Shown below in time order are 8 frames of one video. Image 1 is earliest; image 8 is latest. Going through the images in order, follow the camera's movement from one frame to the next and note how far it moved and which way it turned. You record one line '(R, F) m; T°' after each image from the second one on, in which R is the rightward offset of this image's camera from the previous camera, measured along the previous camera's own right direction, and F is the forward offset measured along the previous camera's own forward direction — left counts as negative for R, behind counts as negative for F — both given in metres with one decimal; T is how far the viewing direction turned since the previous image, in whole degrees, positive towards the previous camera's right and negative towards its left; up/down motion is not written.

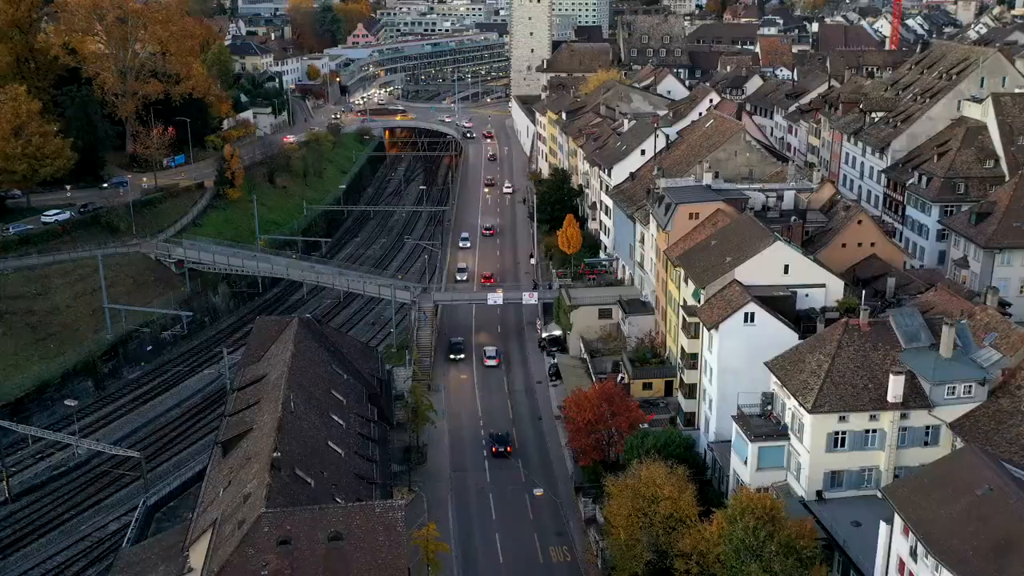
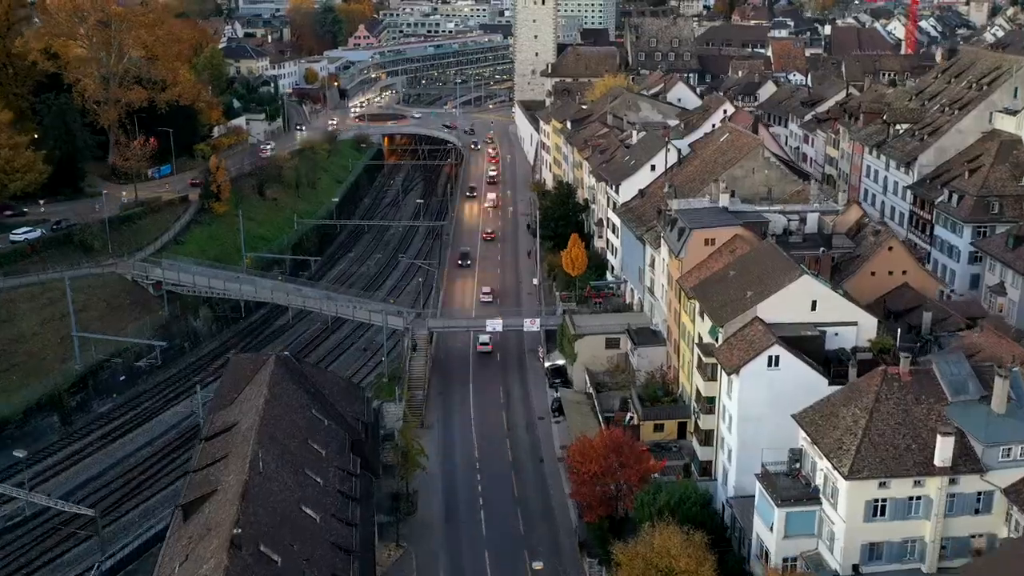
(+0.3, +4.3) m; 0°
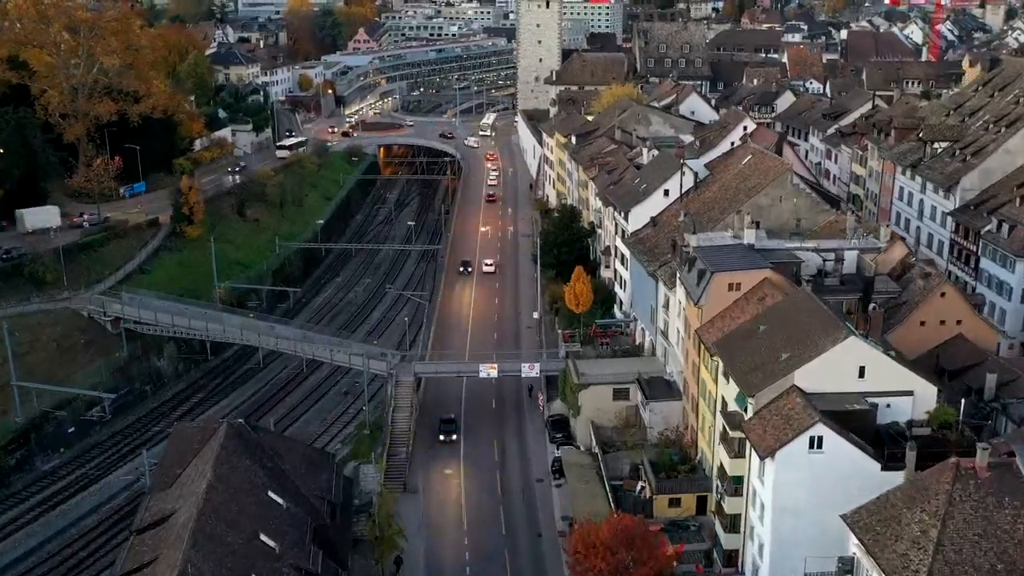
(+0.5, +6.3) m; 0°
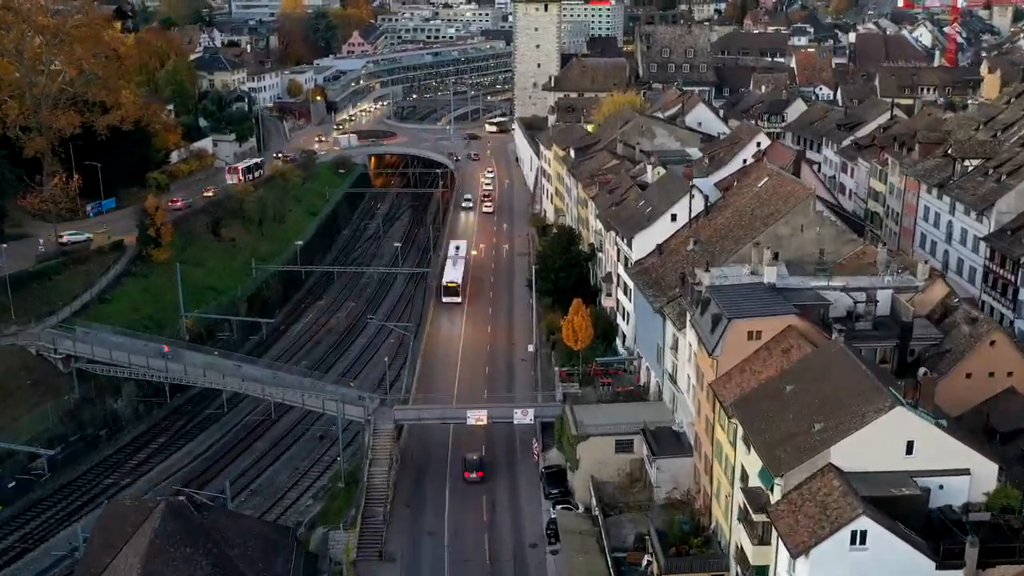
(+0.4, +5.2) m; 0°
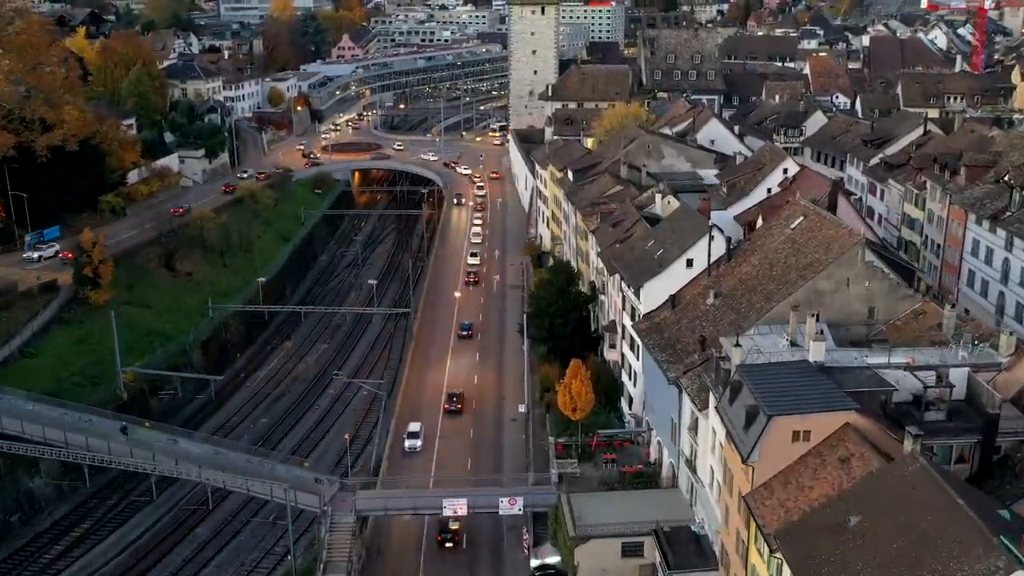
(+0.6, +7.9) m; 0°
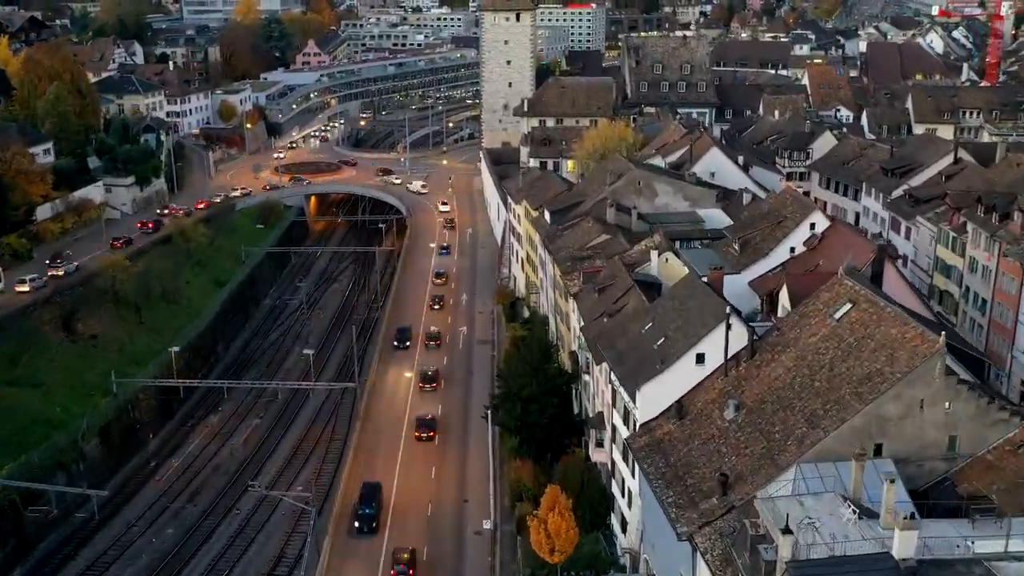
(+0.8, +10.0) m; +1°
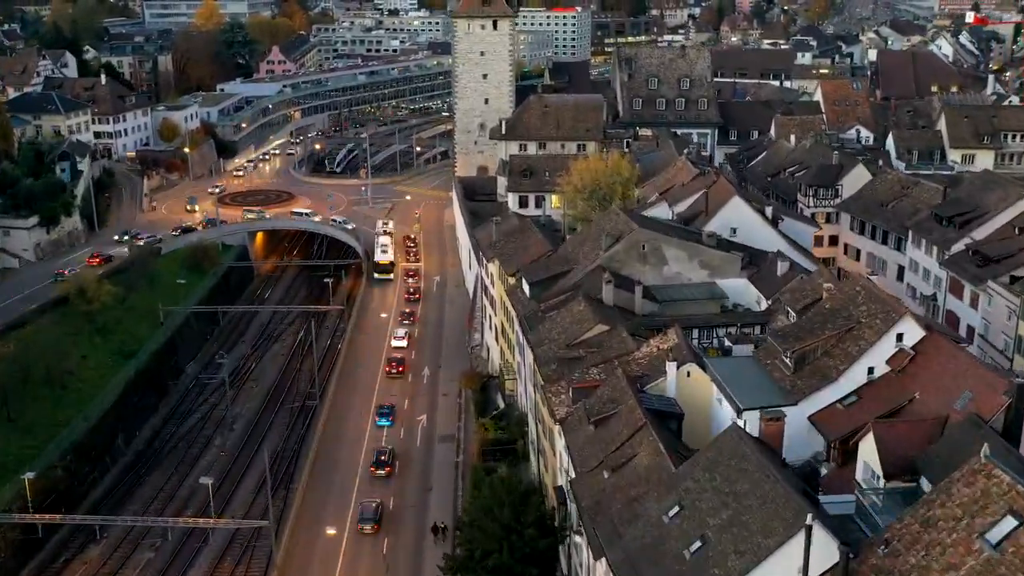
(+0.7, +12.2) m; +1°
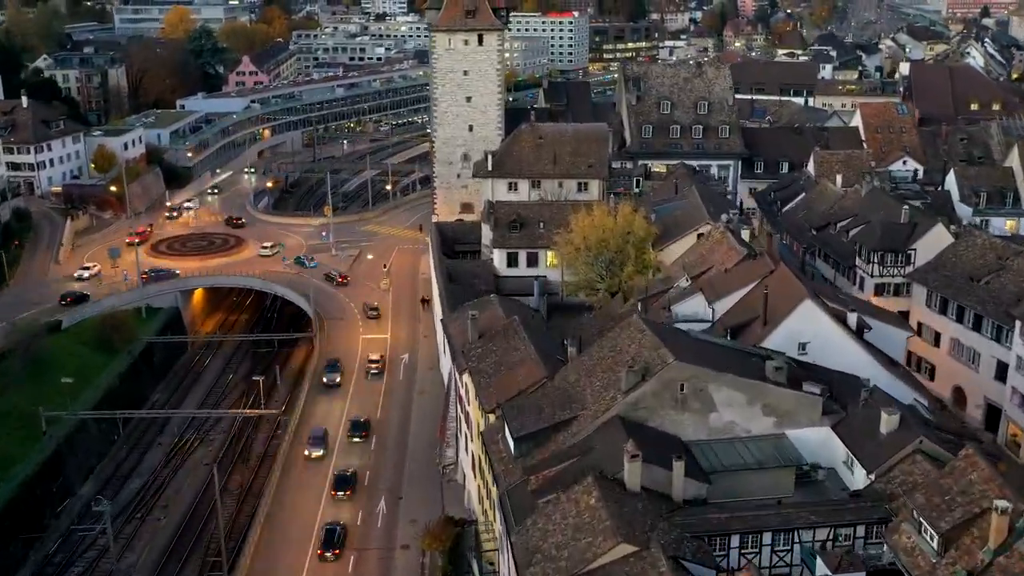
(+0.5, +13.5) m; 0°
